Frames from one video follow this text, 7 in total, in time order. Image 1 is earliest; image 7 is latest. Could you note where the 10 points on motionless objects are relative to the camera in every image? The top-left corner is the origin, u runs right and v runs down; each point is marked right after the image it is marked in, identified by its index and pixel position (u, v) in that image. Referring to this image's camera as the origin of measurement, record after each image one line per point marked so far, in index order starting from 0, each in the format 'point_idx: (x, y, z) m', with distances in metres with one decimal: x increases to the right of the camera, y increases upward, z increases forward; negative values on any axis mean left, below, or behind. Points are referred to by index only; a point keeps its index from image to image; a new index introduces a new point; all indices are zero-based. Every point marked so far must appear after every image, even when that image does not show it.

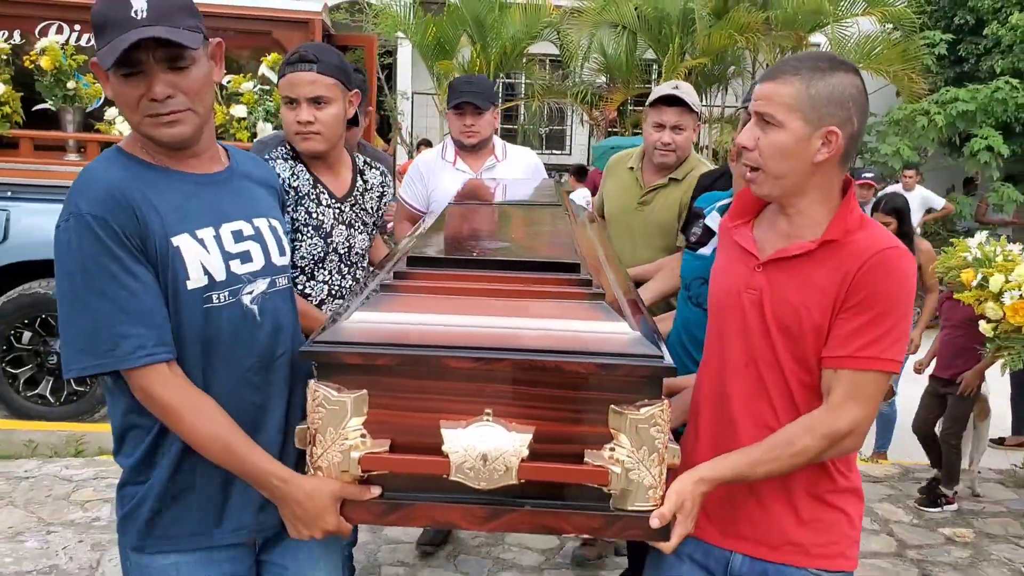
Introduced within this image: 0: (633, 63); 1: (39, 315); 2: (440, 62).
0: (+1.4, +2.6, +9.9) m
1: (-2.6, -0.1, +4.6) m
2: (-0.8, +2.6, +9.7) m
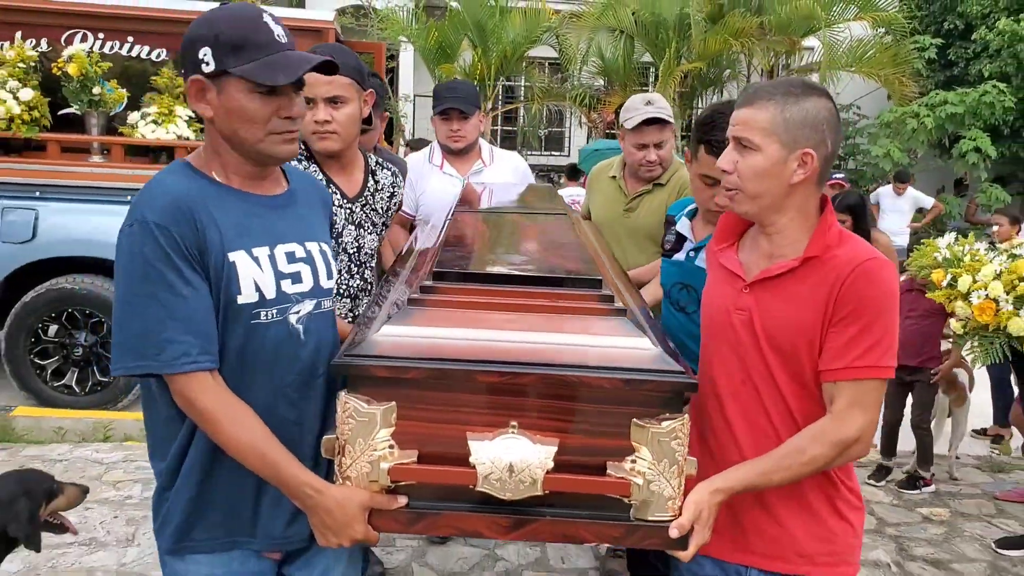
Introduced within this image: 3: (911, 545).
0: (+1.4, +2.7, +10.2) m
1: (-2.5, -0.1, +4.8) m
2: (-0.8, +2.6, +9.9) m
3: (+1.7, -1.1, +3.7) m
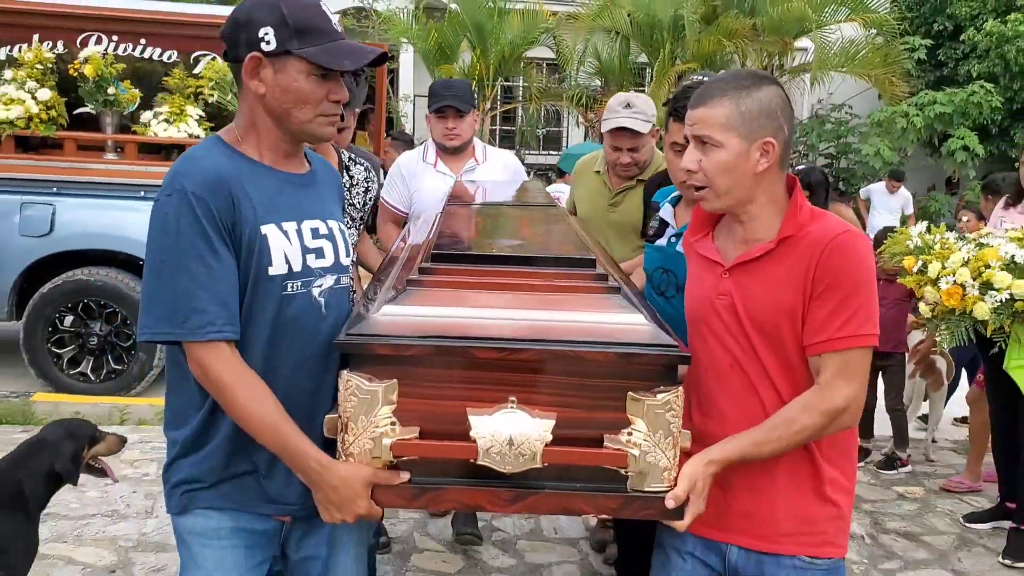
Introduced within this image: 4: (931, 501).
0: (+1.4, +2.7, +10.4) m
1: (-2.6, -0.1, +5.0) m
2: (-0.8, +2.7, +10.2) m
3: (+1.7, -1.1, +3.9) m
4: (+2.0, -1.0, +4.1) m
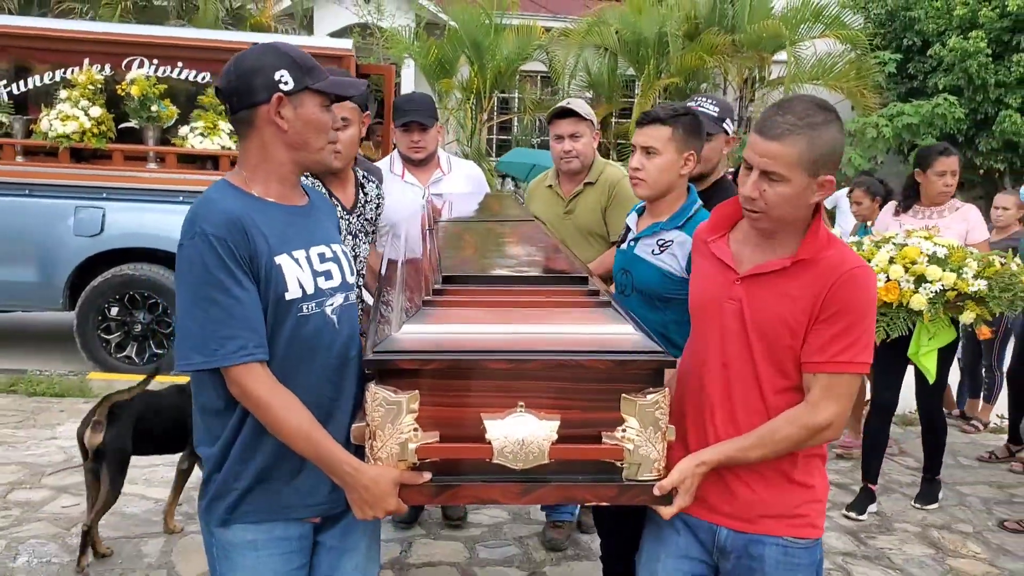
0: (+1.3, +2.7, +11.1) m
1: (-2.6, 0.0, +5.7) m
2: (-0.9, +2.7, +10.9) m
3: (+1.7, -1.0, +4.6) m
4: (+2.0, -1.0, +4.8) m
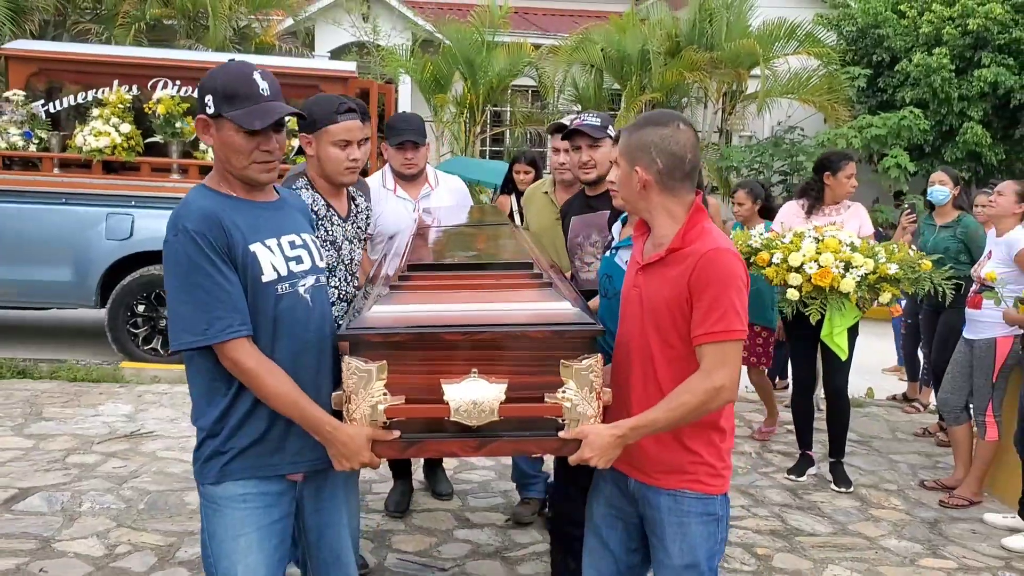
0: (+1.2, +2.7, +11.8) m
1: (-2.7, 0.0, +6.3) m
2: (-1.0, +2.6, +11.5) m
3: (+1.6, -1.0, +5.3) m
4: (+1.9, -0.9, +5.5) m
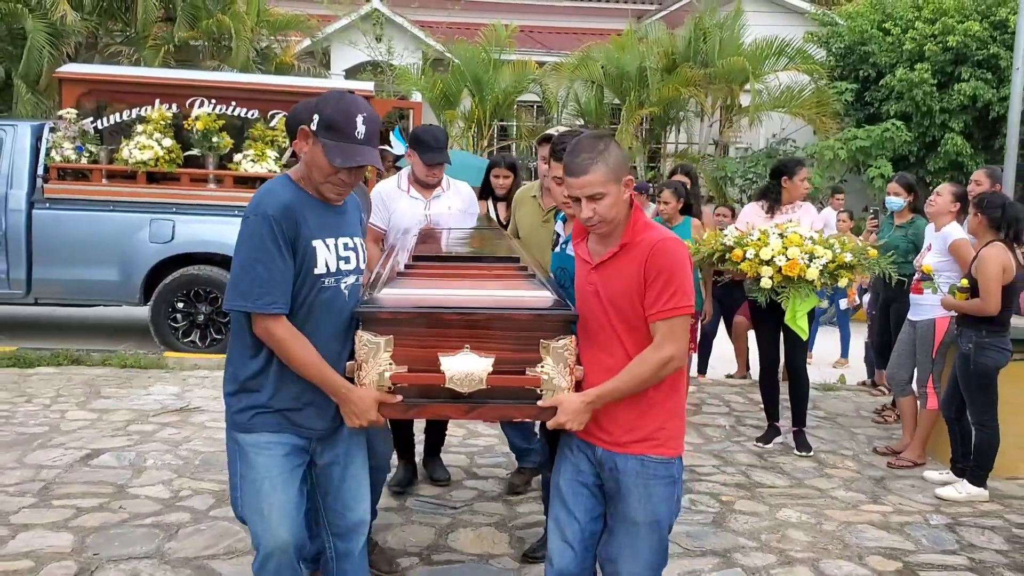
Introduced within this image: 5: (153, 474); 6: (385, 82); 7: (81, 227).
0: (+1.3, +2.6, +12.5) m
1: (-2.7, 0.0, +7.0) m
2: (-1.0, +2.6, +12.3) m
3: (+1.6, -0.9, +5.9) m
4: (+2.0, -0.9, +6.1) m
5: (-1.9, -1.0, +4.4) m
6: (-2.0, +3.2, +13.1) m
7: (-3.6, +0.5, +7.0) m
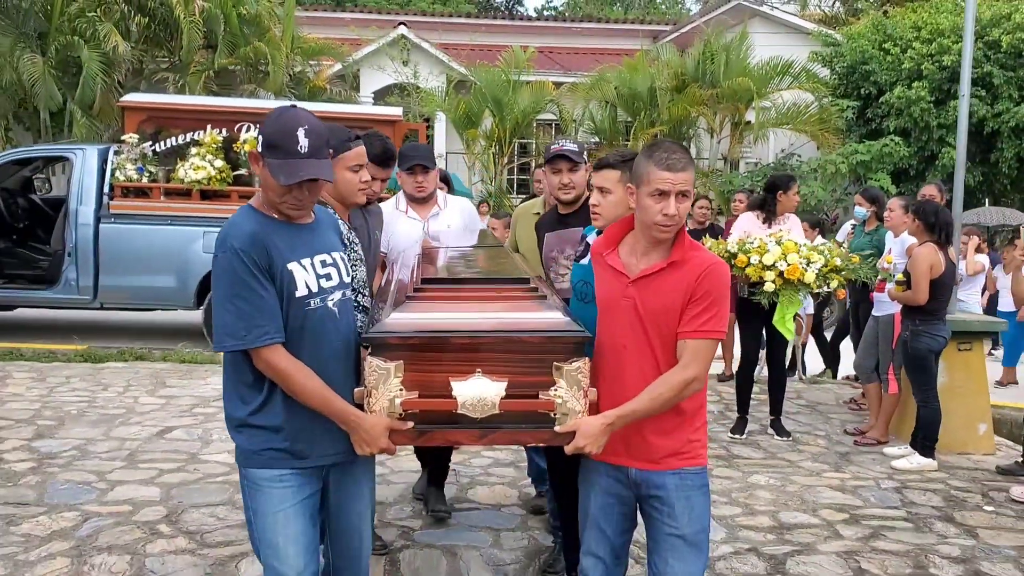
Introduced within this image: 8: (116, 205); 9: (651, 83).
0: (+1.6, +2.5, +13.2) m
1: (-2.5, 0.0, +7.9) m
2: (-0.7, +2.4, +13.1) m
3: (+1.7, -0.9, +6.6) m
4: (+2.1, -0.9, +6.8) m
5: (-1.8, -1.0, +5.2) m
6: (-1.7, +3.0, +14.0) m
7: (-3.4, +0.5, +7.9) m
8: (-3.7, +0.8, +7.8) m
9: (+2.0, +3.1, +12.7) m
